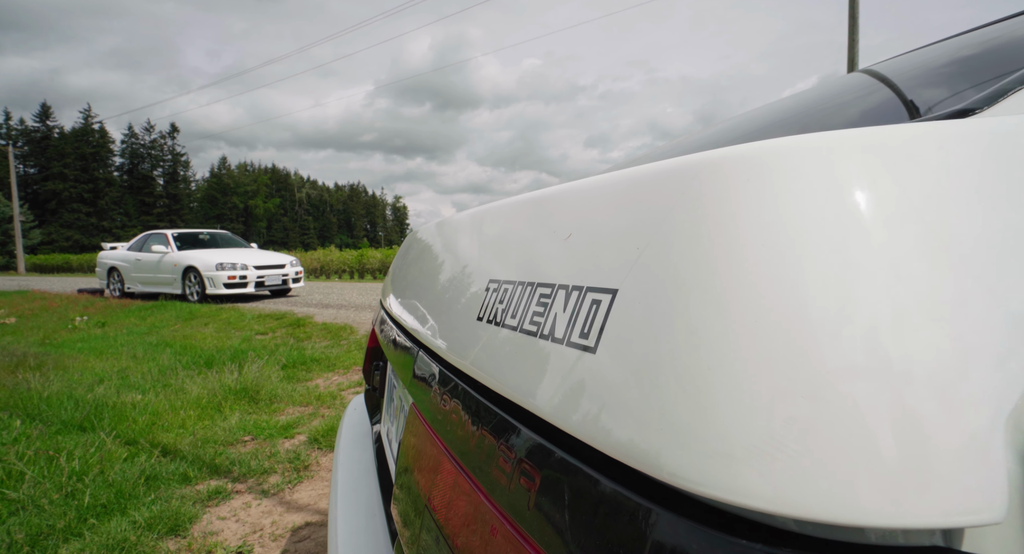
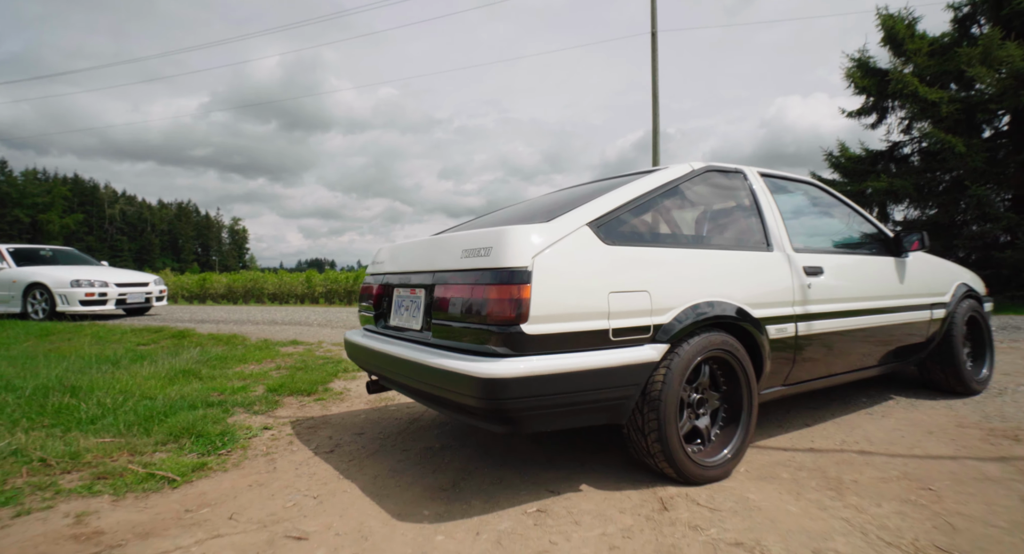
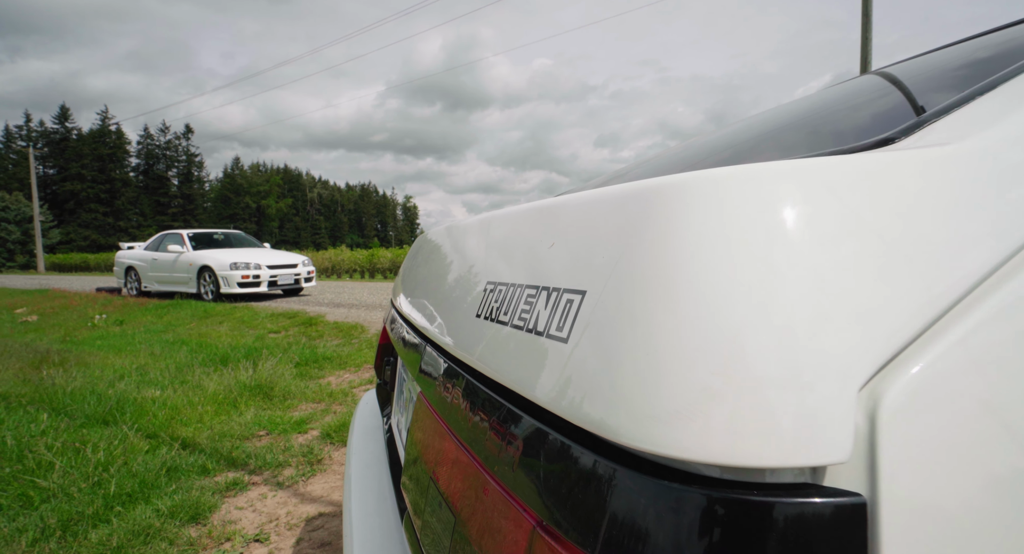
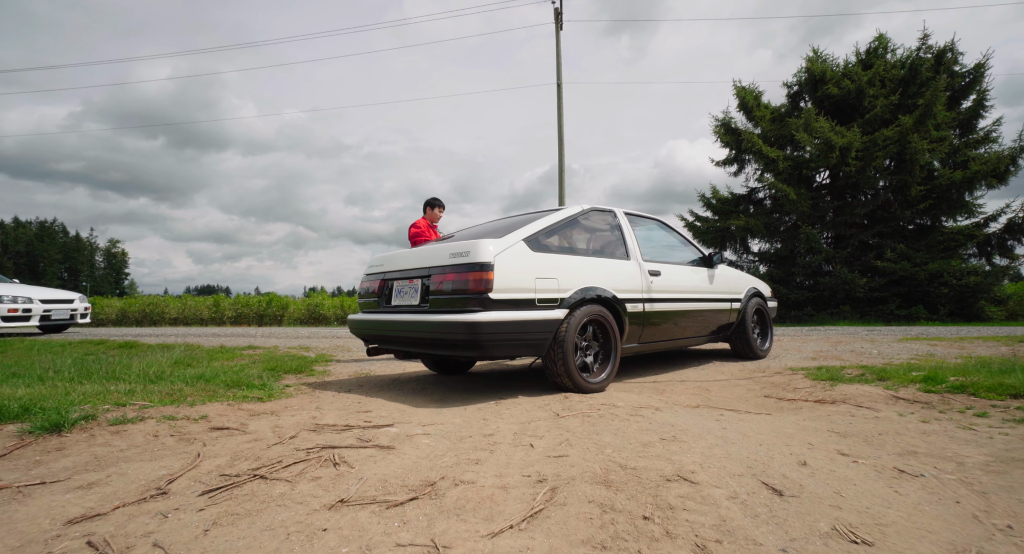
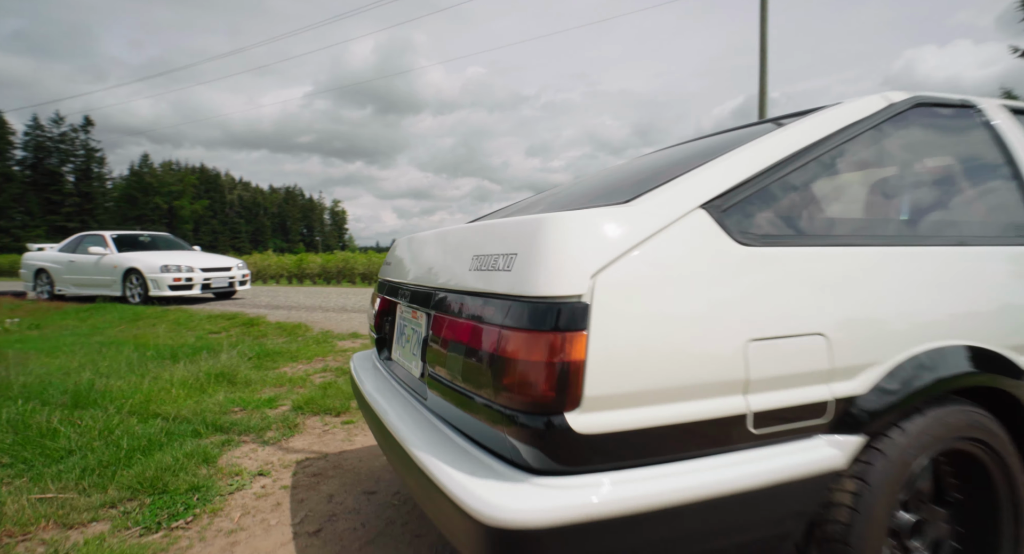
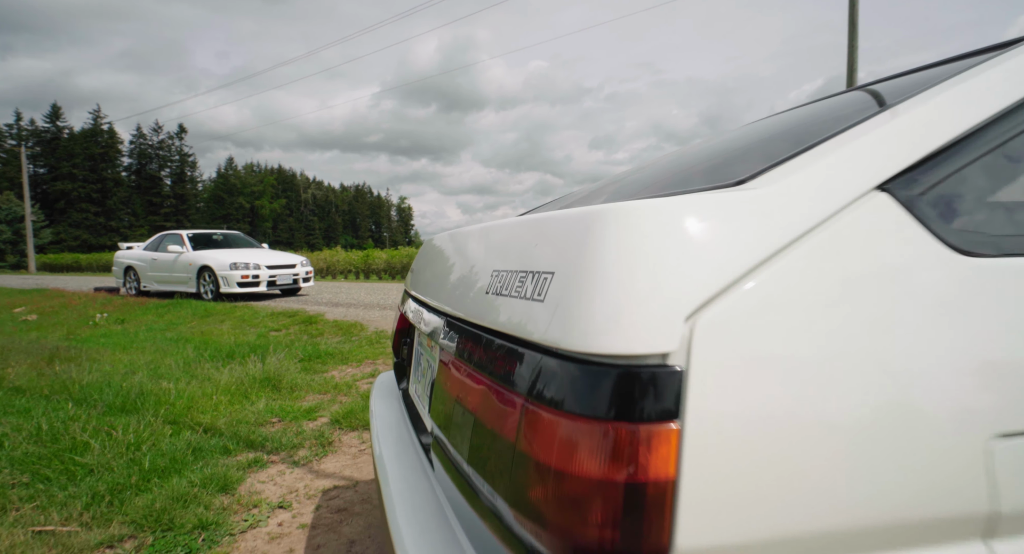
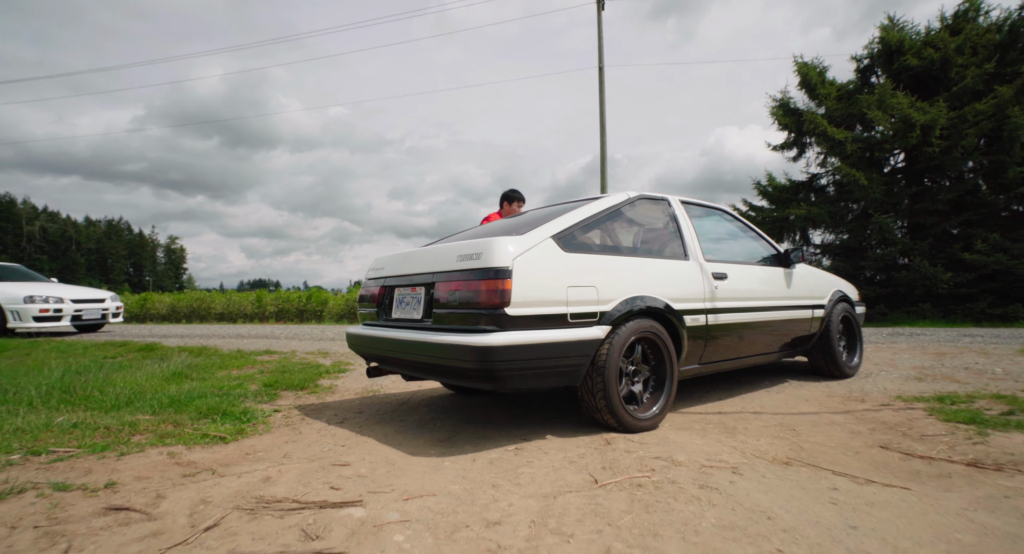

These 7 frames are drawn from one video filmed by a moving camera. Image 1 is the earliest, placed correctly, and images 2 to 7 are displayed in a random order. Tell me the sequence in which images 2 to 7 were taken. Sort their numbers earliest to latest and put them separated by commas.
3, 6, 5, 2, 7, 4
